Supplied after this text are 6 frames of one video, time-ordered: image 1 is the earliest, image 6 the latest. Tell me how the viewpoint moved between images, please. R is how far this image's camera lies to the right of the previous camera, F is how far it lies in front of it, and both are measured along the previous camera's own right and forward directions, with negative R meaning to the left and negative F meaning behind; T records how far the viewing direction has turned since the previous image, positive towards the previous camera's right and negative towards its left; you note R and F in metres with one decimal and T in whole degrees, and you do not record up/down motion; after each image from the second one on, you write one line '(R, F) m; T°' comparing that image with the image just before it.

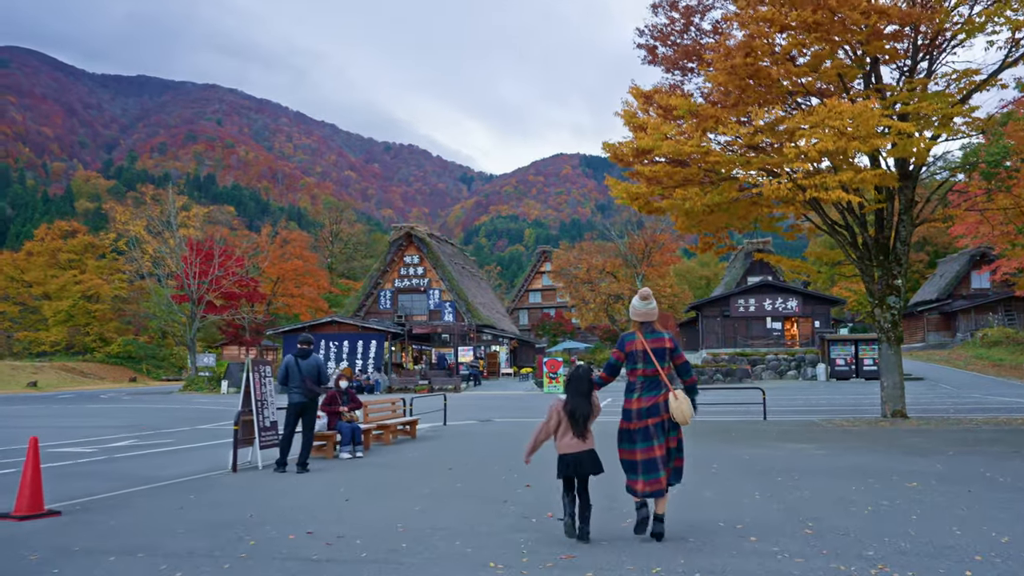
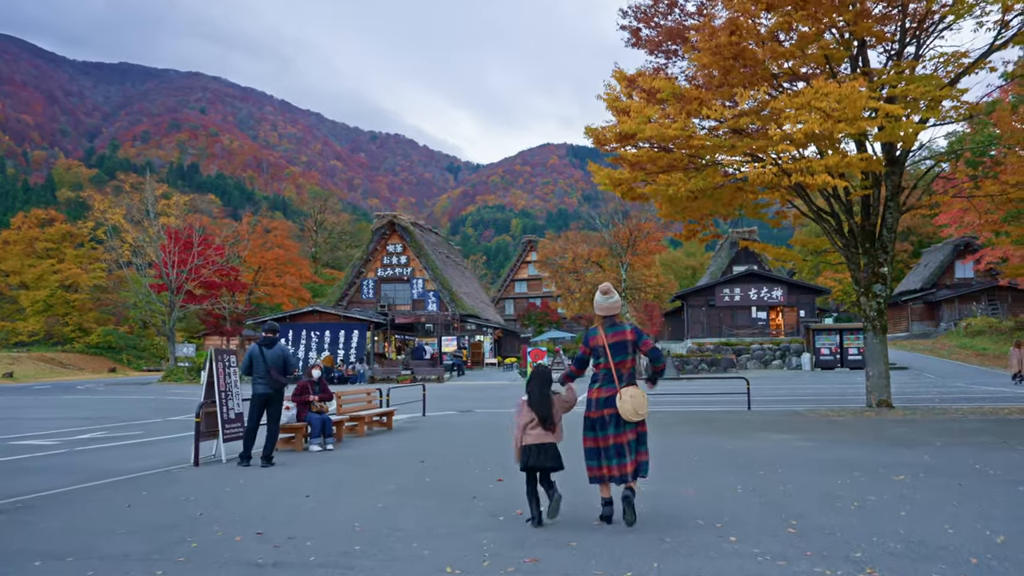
(+0.1, +0.3) m; +1°
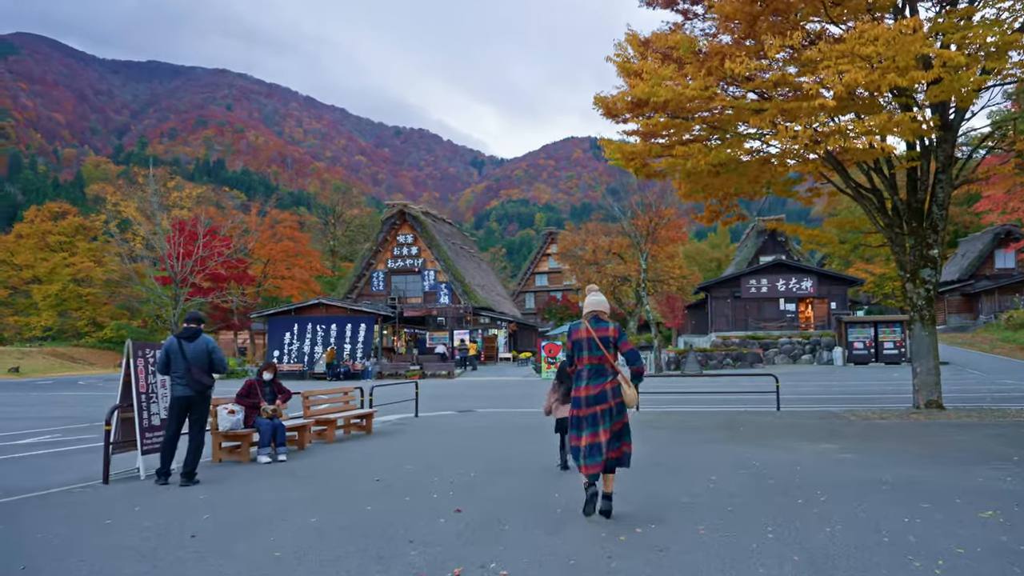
(+0.4, +1.3) m; -2°
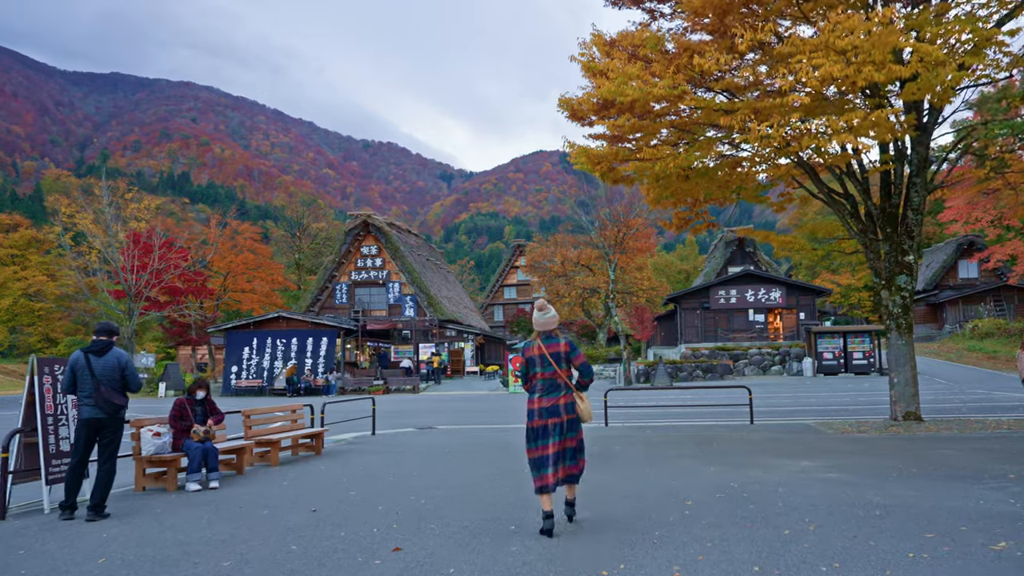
(+0.1, +0.5) m; +2°
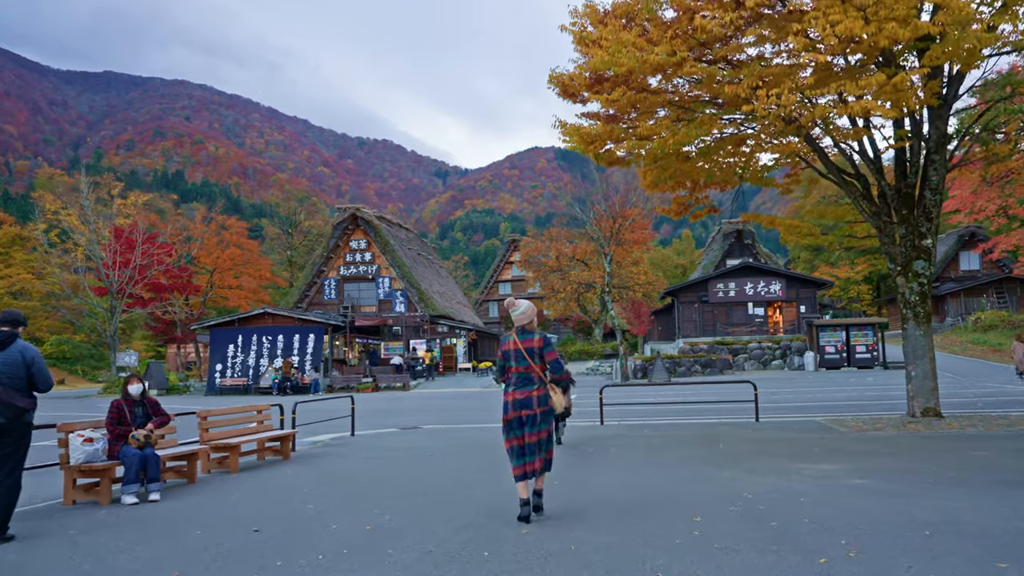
(+0.1, +0.7) m; 0°
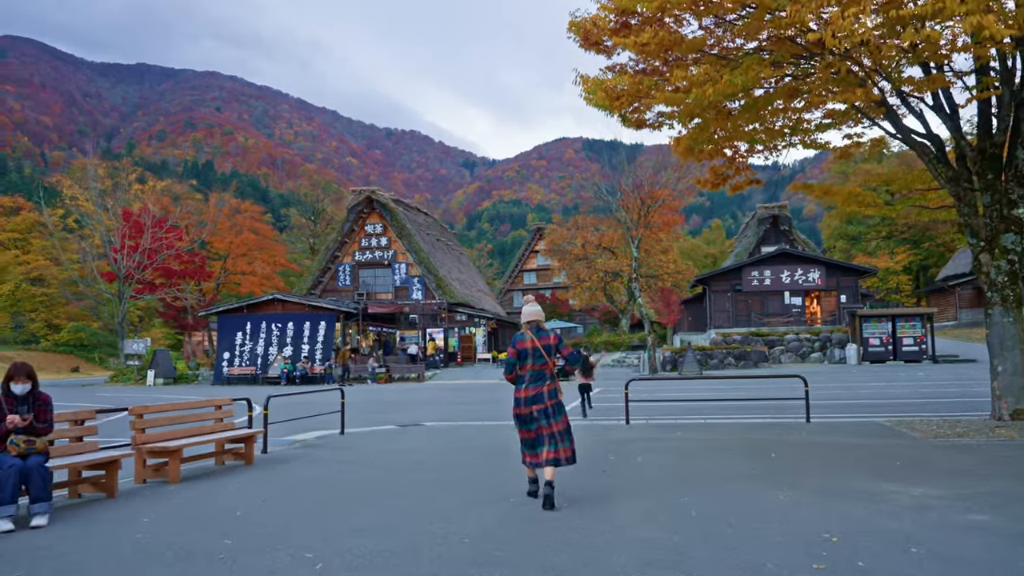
(+0.2, +1.3) m; -2°
